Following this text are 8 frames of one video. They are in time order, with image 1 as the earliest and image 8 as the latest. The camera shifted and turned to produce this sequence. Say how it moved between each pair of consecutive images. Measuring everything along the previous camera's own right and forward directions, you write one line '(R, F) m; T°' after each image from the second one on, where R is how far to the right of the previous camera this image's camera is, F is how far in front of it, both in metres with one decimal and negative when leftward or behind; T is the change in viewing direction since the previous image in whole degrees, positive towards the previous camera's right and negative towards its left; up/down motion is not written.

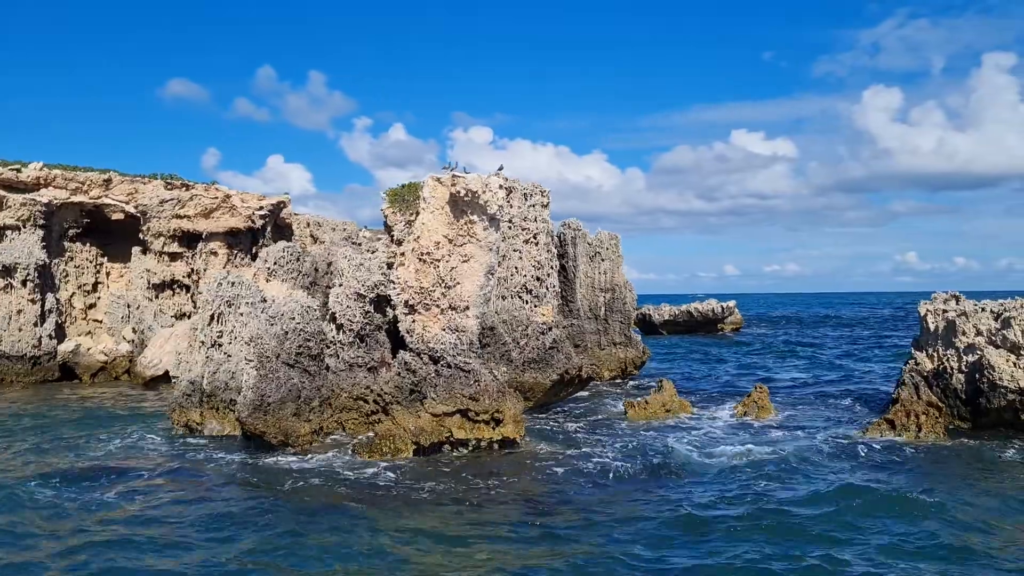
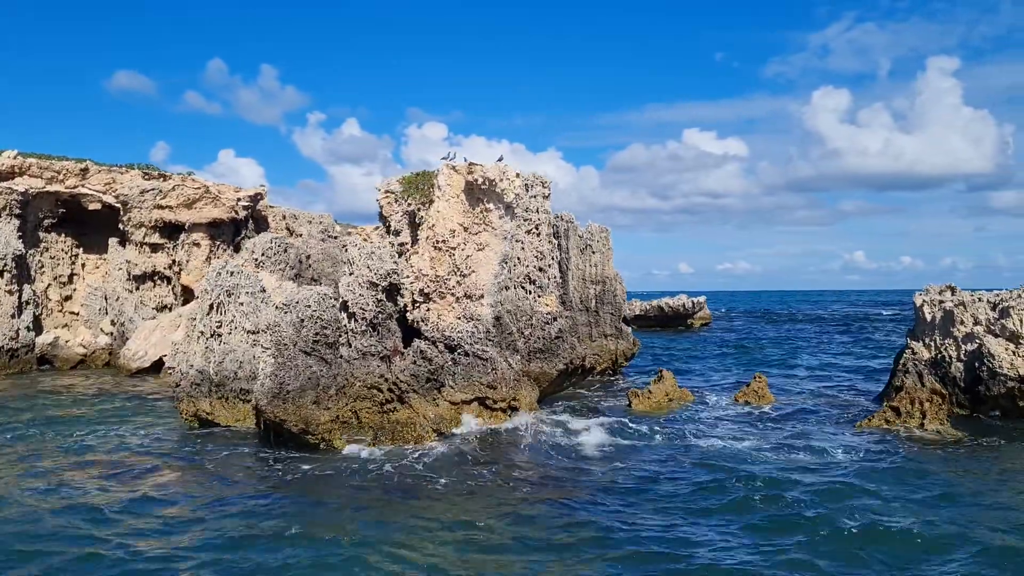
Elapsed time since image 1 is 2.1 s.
(-1.0, 0.0) m; +3°
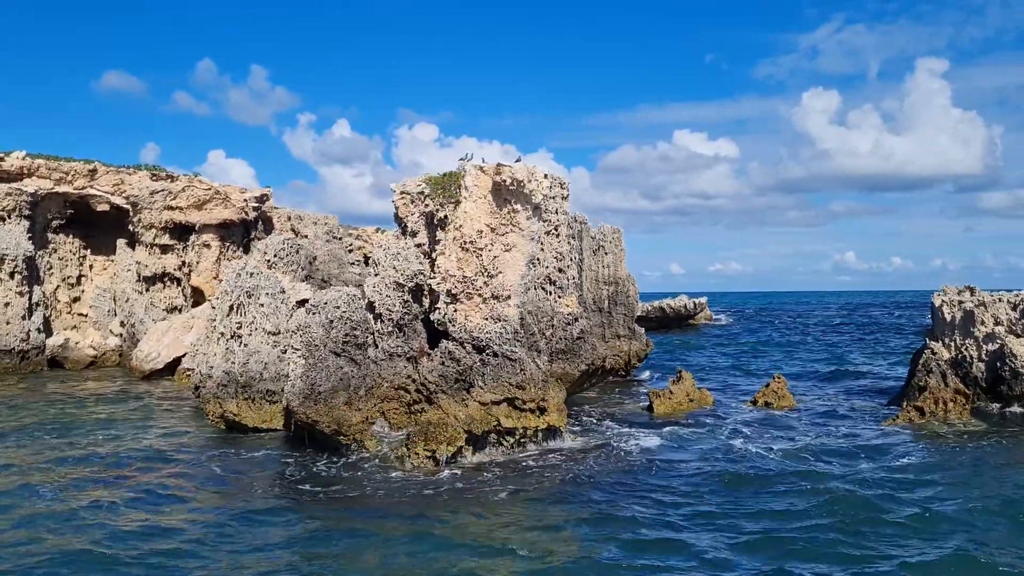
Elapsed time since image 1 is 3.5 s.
(-0.6, 0.0) m; 0°
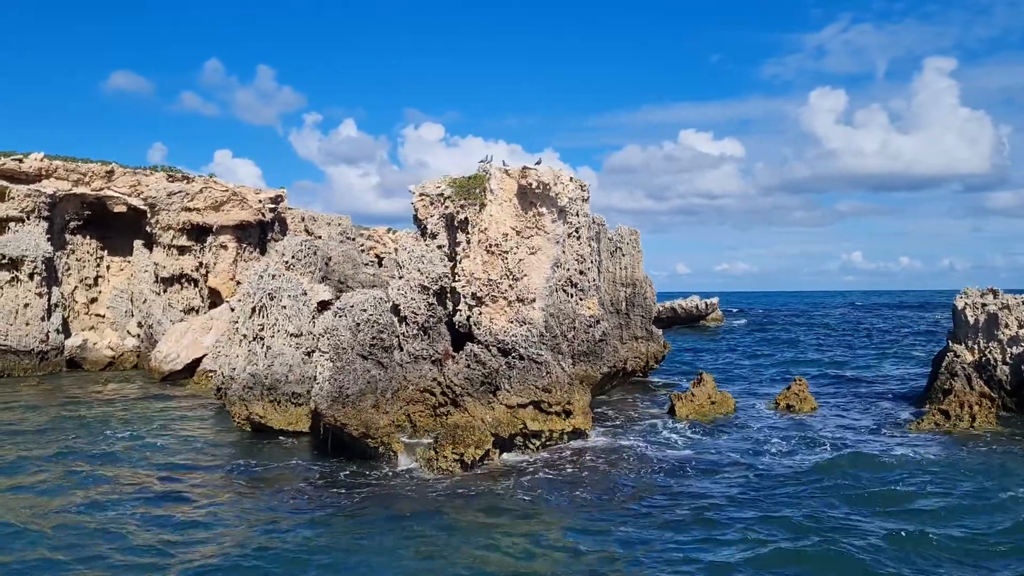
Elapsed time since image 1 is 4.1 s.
(-0.3, 0.0) m; 0°
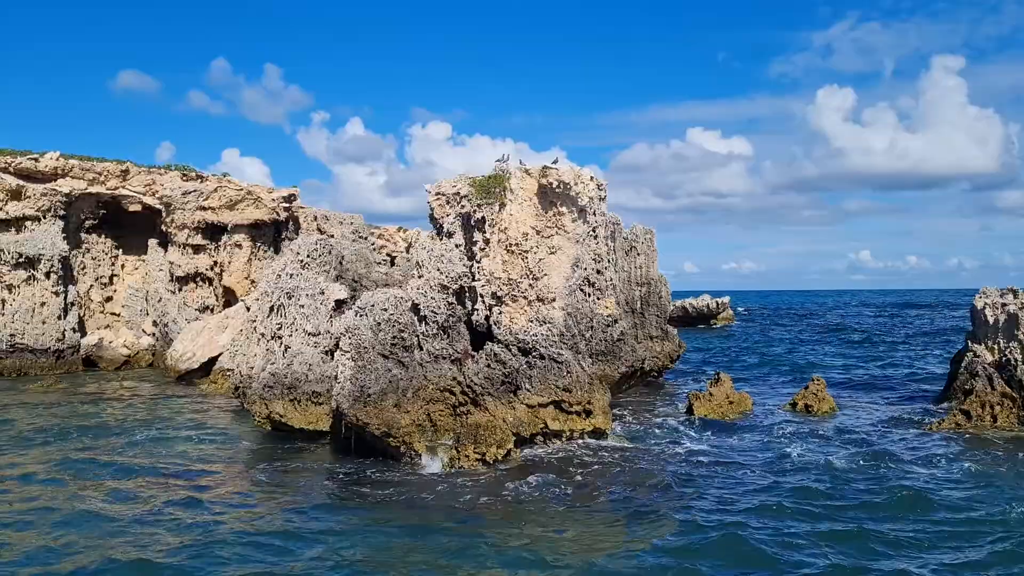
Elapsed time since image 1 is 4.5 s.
(-0.2, 0.0) m; 0°
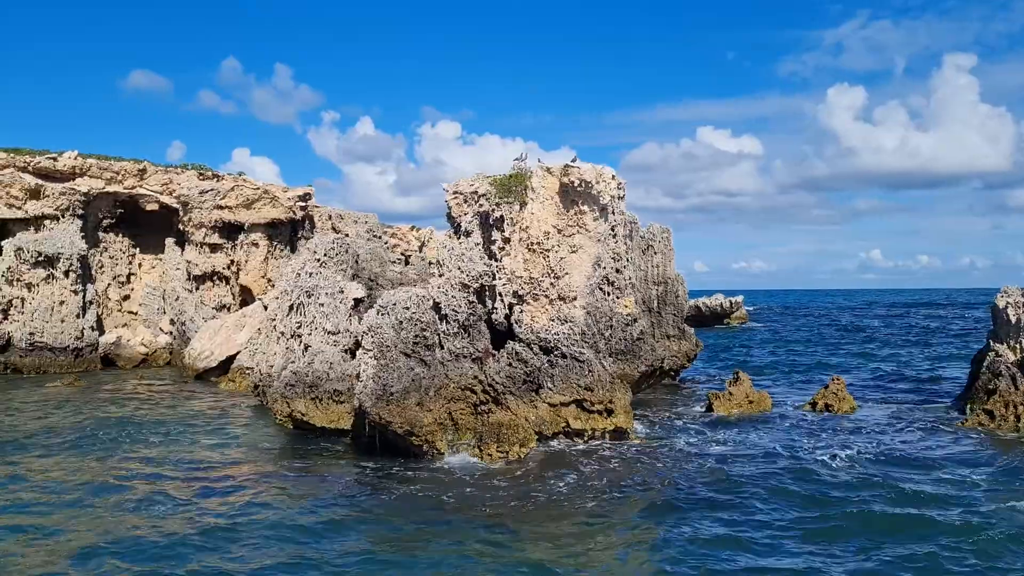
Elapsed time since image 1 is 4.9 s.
(-0.2, 0.0) m; -1°
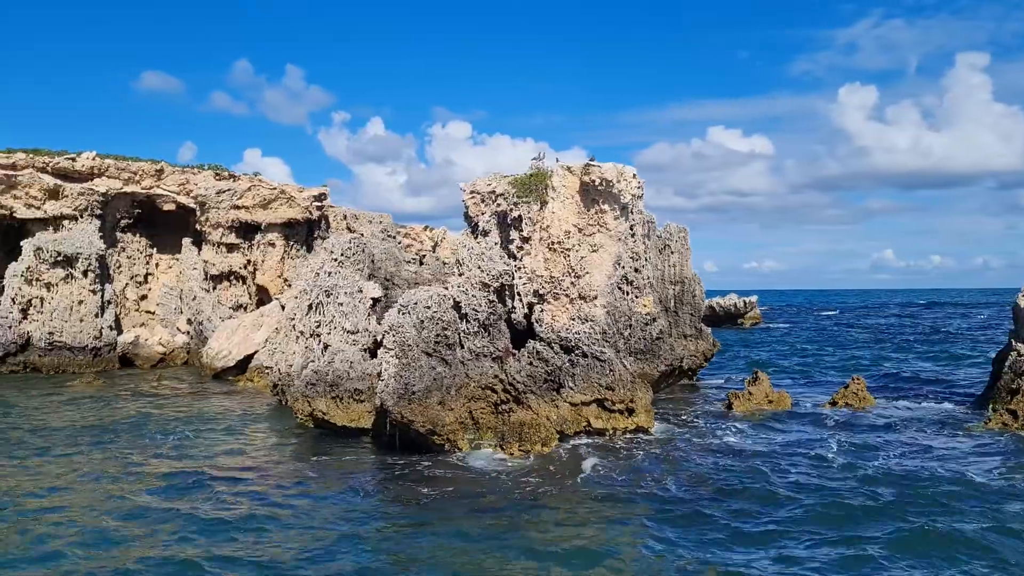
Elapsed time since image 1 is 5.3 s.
(-0.2, 0.0) m; -1°
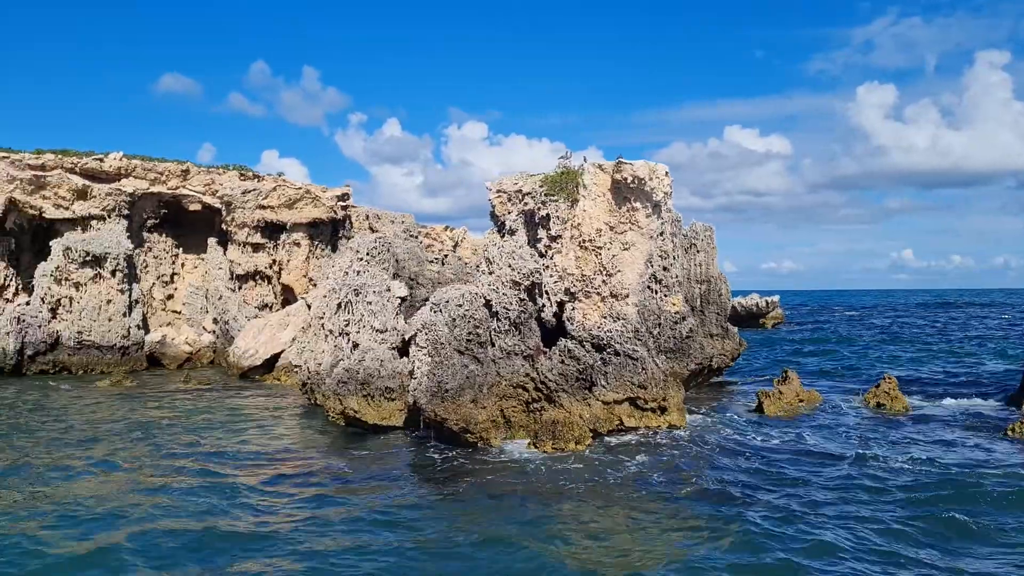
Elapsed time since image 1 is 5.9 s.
(-0.2, 0.0) m; -1°
